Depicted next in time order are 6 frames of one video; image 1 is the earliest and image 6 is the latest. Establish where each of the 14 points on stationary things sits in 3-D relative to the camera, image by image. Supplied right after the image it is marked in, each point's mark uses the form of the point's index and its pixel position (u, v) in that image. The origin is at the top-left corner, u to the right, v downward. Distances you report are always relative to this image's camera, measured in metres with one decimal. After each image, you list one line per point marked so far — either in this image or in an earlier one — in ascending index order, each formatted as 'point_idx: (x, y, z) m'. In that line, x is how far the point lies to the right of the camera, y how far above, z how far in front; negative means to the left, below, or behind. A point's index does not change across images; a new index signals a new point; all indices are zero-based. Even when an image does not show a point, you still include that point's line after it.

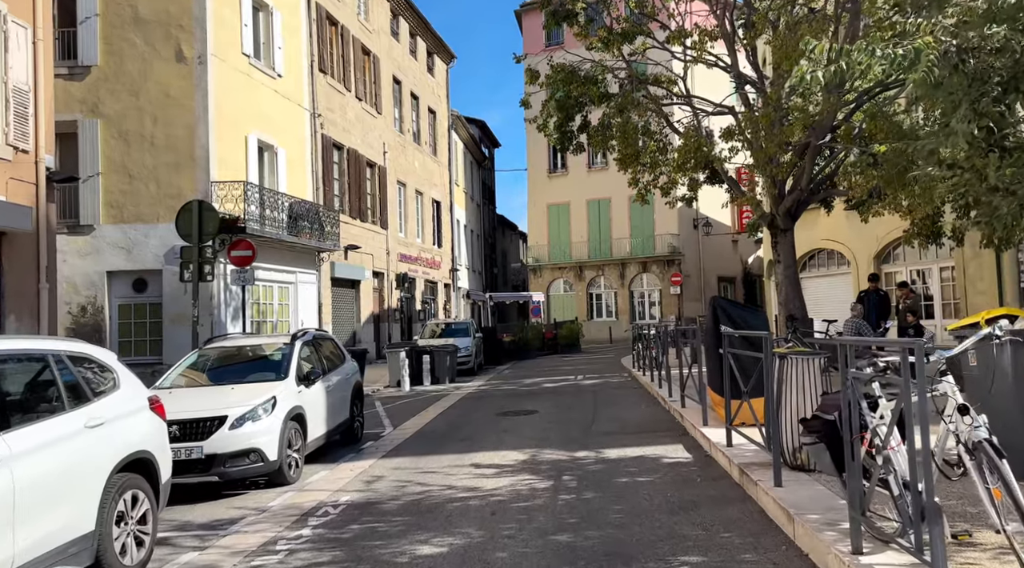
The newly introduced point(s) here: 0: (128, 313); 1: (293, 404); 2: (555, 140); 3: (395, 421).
0: (-8.4, -0.6, +18.0) m
1: (-2.2, -1.2, +8.4) m
2: (+0.9, +2.8, +16.5) m
3: (-1.8, -2.2, +13.0) m
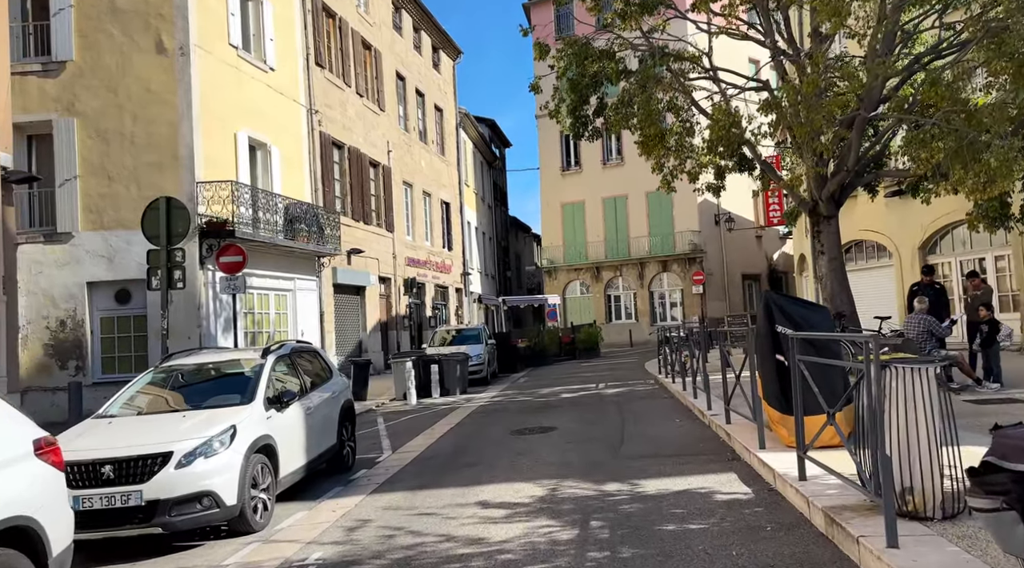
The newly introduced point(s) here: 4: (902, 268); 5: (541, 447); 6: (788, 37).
0: (-8.1, -0.9, +16.7) m
1: (-2.1, -1.3, +6.9) m
2: (+1.0, +2.8, +15.0) m
3: (-1.6, -2.2, +11.5) m
4: (+9.3, +0.4, +19.6) m
5: (+0.3, -1.9, +9.6) m
6: (+4.6, +4.1, +13.6) m
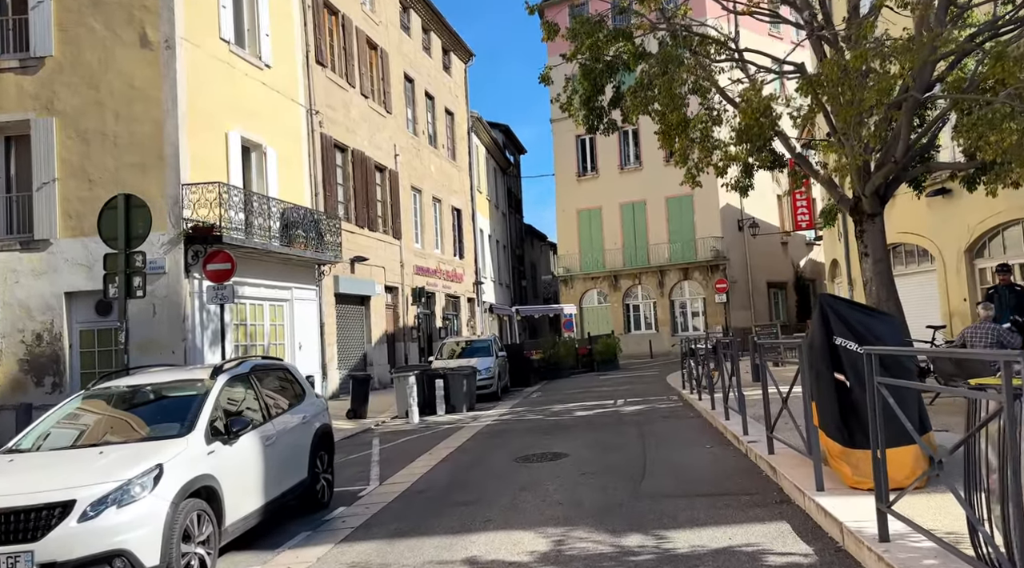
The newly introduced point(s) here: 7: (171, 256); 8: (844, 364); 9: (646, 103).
0: (-7.9, -1.1, +15.5) m
1: (-2.1, -1.3, +5.6) m
2: (+1.2, +2.7, +13.7) m
3: (-1.5, -2.3, +10.2) m
4: (+9.5, +0.2, +18.1) m
5: (+0.4, -1.9, +8.2) m
6: (+4.7, +4.0, +12.2) m
7: (-6.3, +0.5, +15.2) m
8: (+2.4, -0.6, +6.1) m
9: (+1.9, +2.6, +11.8) m
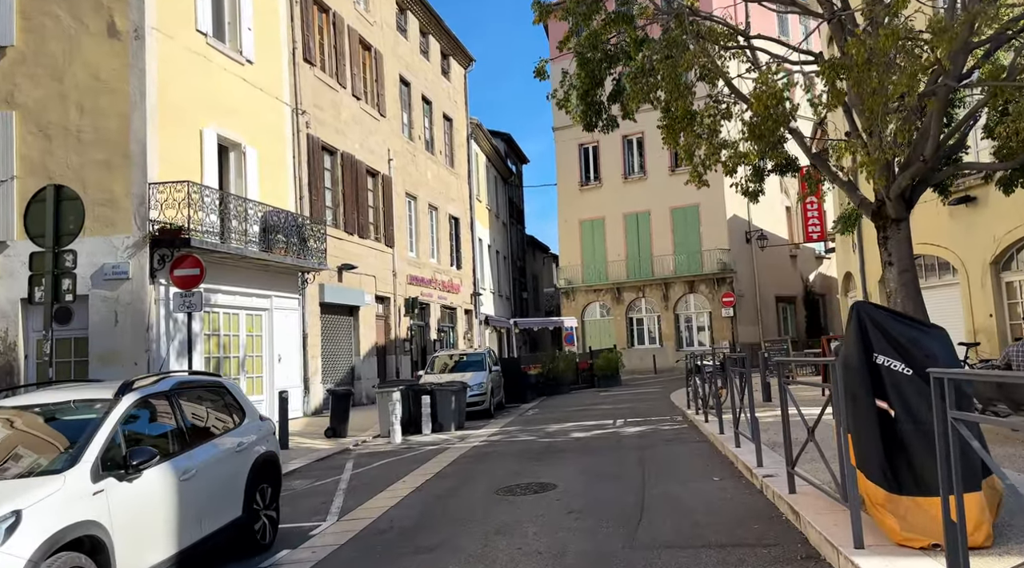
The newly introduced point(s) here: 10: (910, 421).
0: (-8.1, -1.2, +14.4) m
1: (-2.4, -1.3, +4.5) m
2: (+1.0, +2.6, +12.6) m
3: (-1.7, -2.4, +9.0) m
4: (+9.4, -0.1, +16.9) m
5: (+0.2, -2.0, +7.0) m
6: (+4.5, +3.9, +11.1) m
7: (-6.4, +0.4, +14.1) m
8: (+2.2, -0.6, +4.9) m
9: (+1.8, +2.5, +10.7) m
10: (+2.4, -0.8, +4.9) m
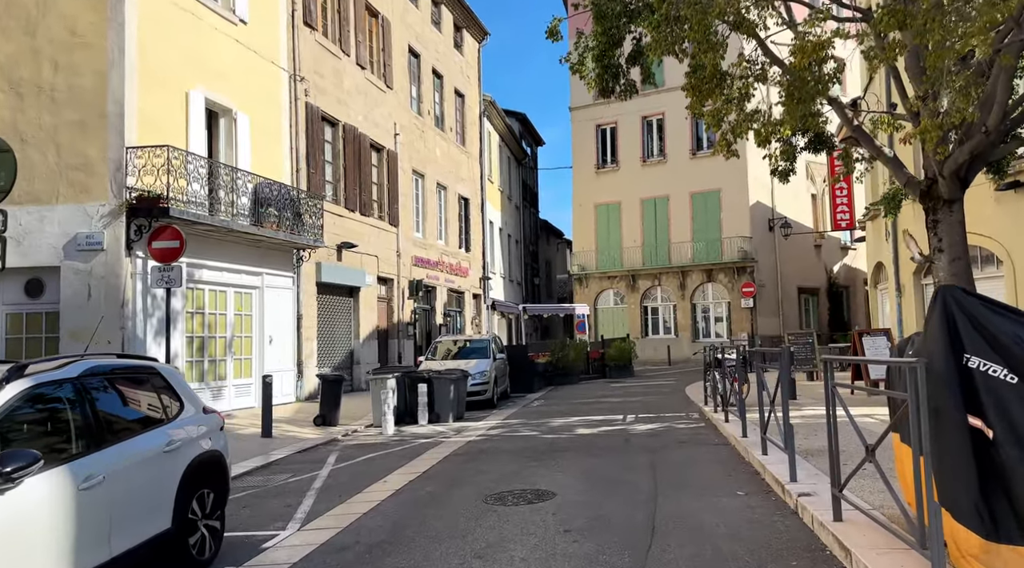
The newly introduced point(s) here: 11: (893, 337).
0: (-8.0, -0.7, +13.4) m
1: (-2.5, -1.1, +3.4) m
2: (+1.1, +2.8, +11.4) m
3: (-1.8, -2.1, +7.9) m
4: (+9.5, +0.1, +15.5) m
5: (+0.1, -1.8, +5.9) m
6: (+4.6, +4.0, +9.8) m
7: (-6.3, +0.9, +13.0) m
8: (+2.1, -0.5, +3.7) m
9: (+1.8, +2.7, +9.5) m
10: (+2.3, -0.7, +3.7) m
11: (+7.3, -1.0, +15.8) m
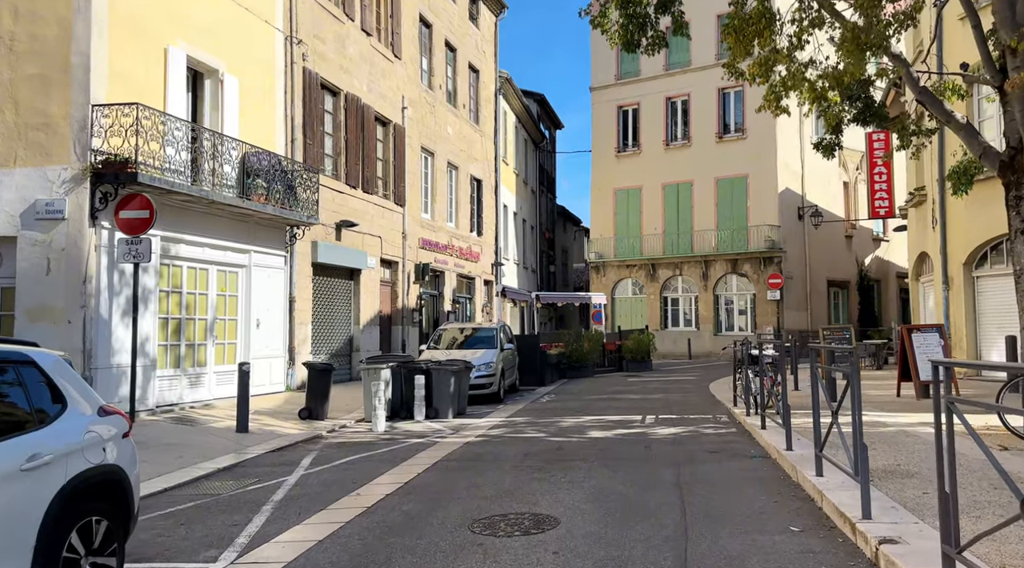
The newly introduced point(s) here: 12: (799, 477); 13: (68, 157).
0: (-7.9, -0.3, +12.1) m
1: (-2.6, -0.9, +2.0) m
2: (+1.2, +3.0, +9.8) m
3: (-1.9, -1.9, +6.5) m
4: (+9.6, +0.2, +13.9) m
5: (0.0, -1.7, +4.4) m
6: (+4.7, +4.1, +8.2) m
7: (-6.2, +1.2, +11.6) m
8: (+2.0, -0.4, +2.2) m
9: (+1.9, +2.9, +7.9) m
10: (+2.2, -0.6, +2.2) m
11: (+7.4, -0.9, +14.1) m
12: (+2.5, -1.6, +7.2) m
13: (-6.3, +1.8, +11.7) m
